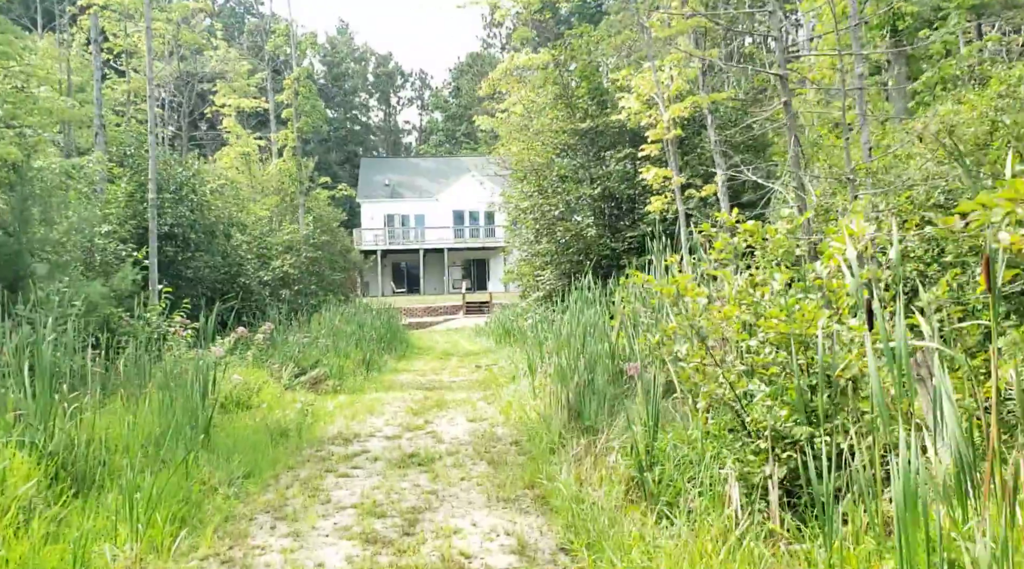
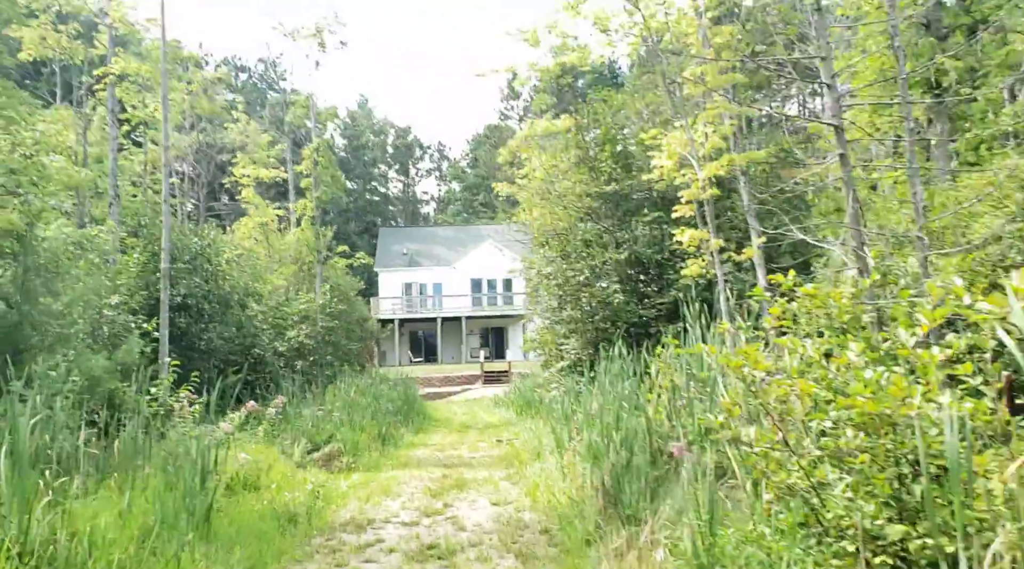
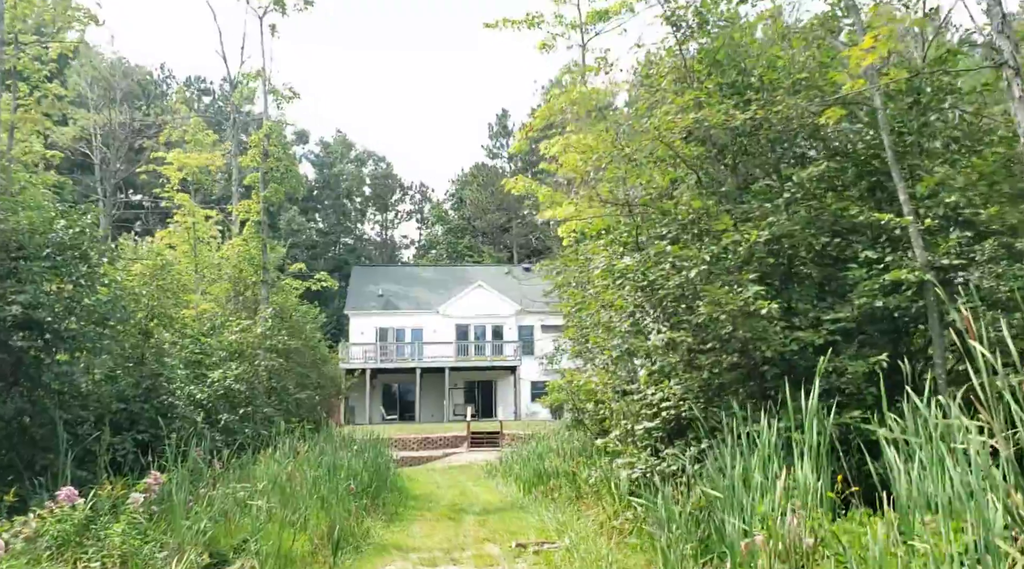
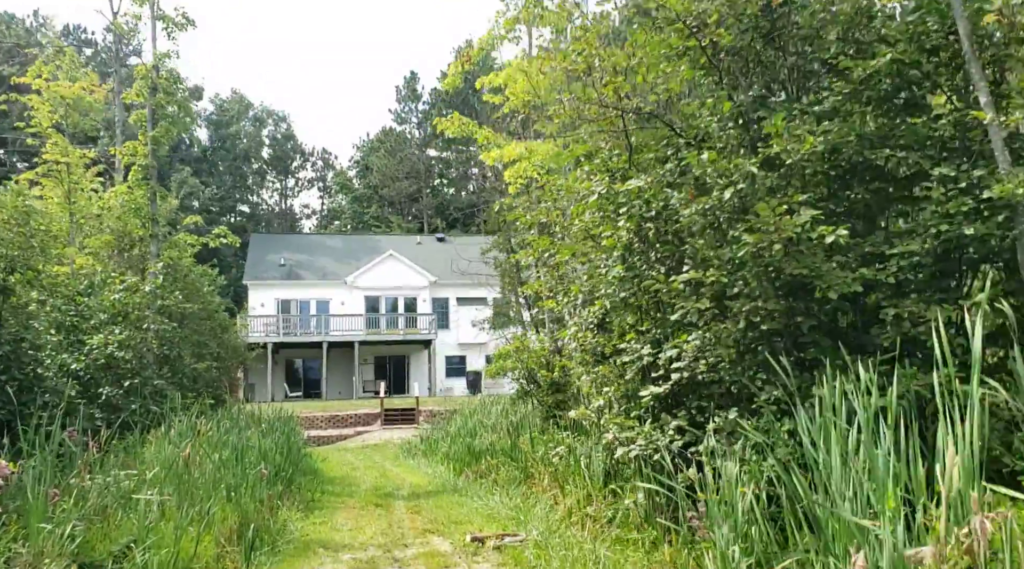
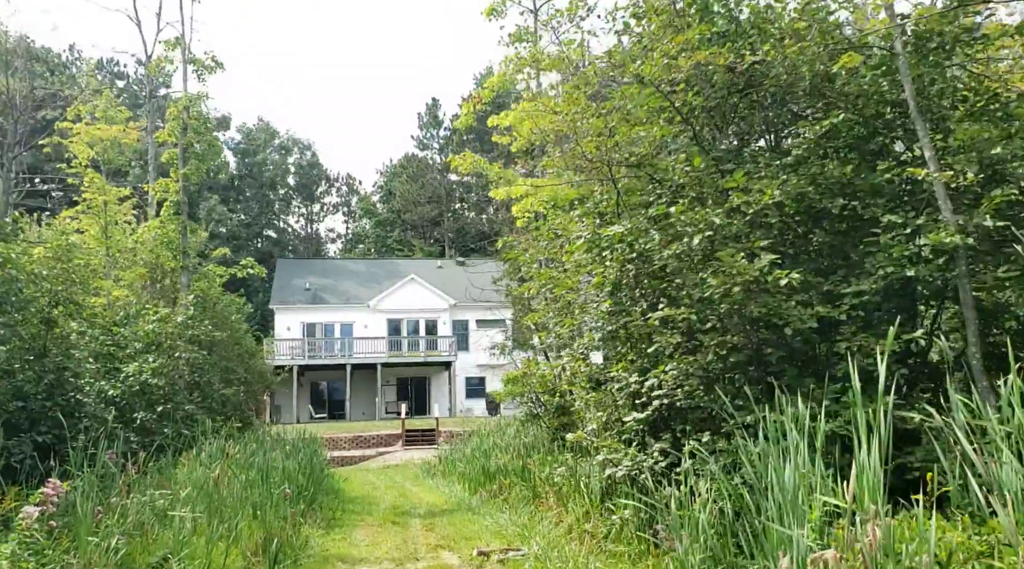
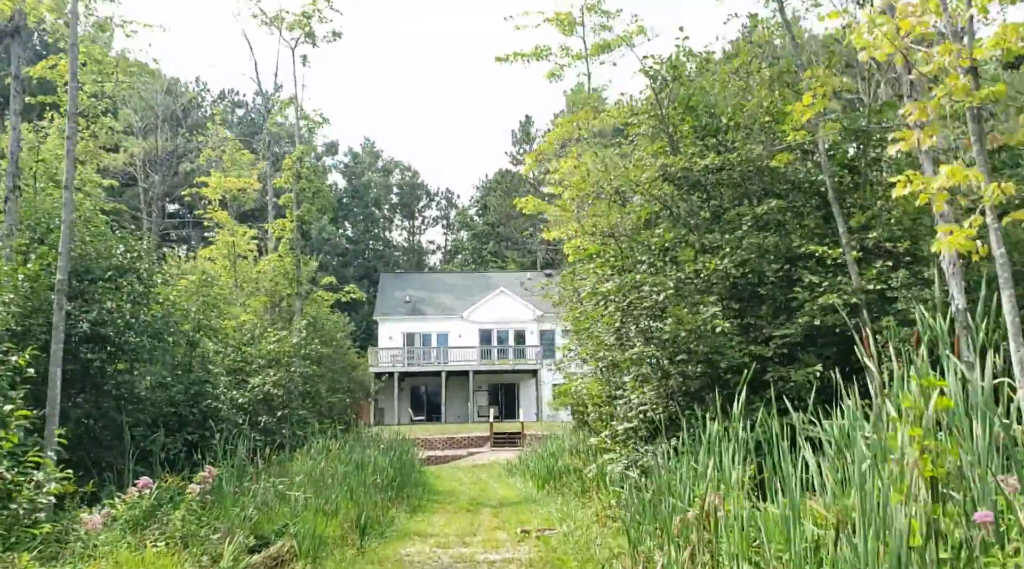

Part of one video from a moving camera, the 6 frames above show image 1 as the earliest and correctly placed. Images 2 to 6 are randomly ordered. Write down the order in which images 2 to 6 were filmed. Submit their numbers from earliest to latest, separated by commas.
2, 6, 3, 5, 4
